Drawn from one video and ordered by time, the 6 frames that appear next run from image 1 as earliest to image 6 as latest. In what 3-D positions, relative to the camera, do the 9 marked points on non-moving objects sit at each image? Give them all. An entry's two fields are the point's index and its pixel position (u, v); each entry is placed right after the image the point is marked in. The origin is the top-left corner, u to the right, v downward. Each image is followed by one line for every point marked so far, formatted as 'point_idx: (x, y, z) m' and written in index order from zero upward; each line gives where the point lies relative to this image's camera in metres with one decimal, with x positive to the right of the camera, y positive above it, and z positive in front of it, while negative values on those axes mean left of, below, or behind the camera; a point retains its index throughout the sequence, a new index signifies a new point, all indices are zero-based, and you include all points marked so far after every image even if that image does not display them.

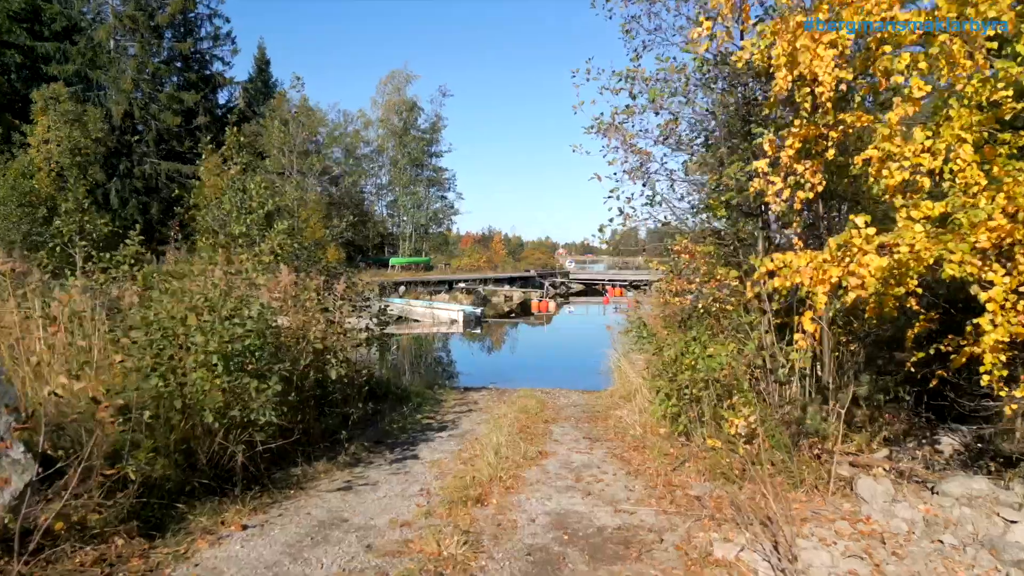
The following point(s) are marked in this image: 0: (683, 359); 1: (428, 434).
0: (+1.1, -0.5, +4.2) m
1: (-0.7, -1.2, +5.0) m
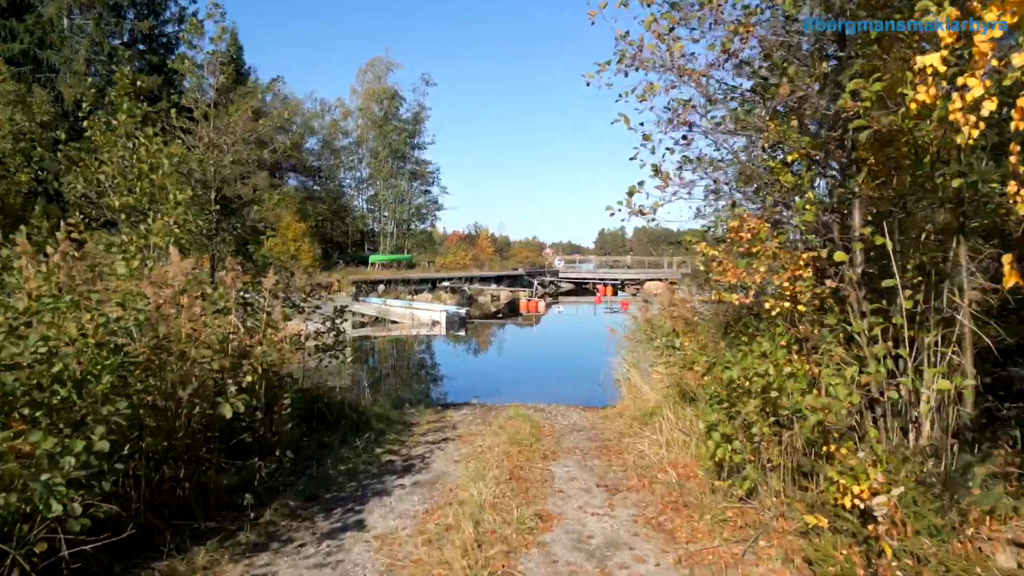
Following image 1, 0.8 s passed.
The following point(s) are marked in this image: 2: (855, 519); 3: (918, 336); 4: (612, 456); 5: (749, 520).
0: (+1.1, -0.4, +2.9) m
1: (-0.7, -1.1, +3.7) m
2: (+1.3, -0.9, +2.3) m
3: (+1.7, -0.2, +2.6) m
4: (+0.7, -1.1, +4.3) m
5: (+1.1, -1.1, +2.9) m
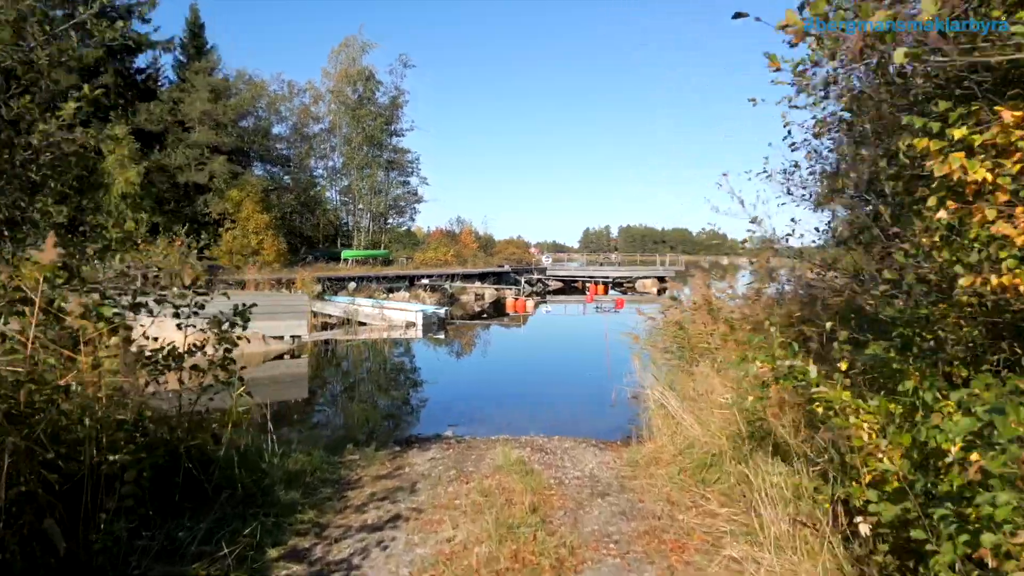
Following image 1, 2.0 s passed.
0: (+1.1, -0.4, +1.1) m
1: (-0.8, -1.1, +1.8) m
2: (+1.3, -0.8, +0.6) m
3: (+1.7, -0.1, +0.8) m
4: (+0.6, -1.1, +2.5) m
5: (+1.1, -1.0, +1.1) m
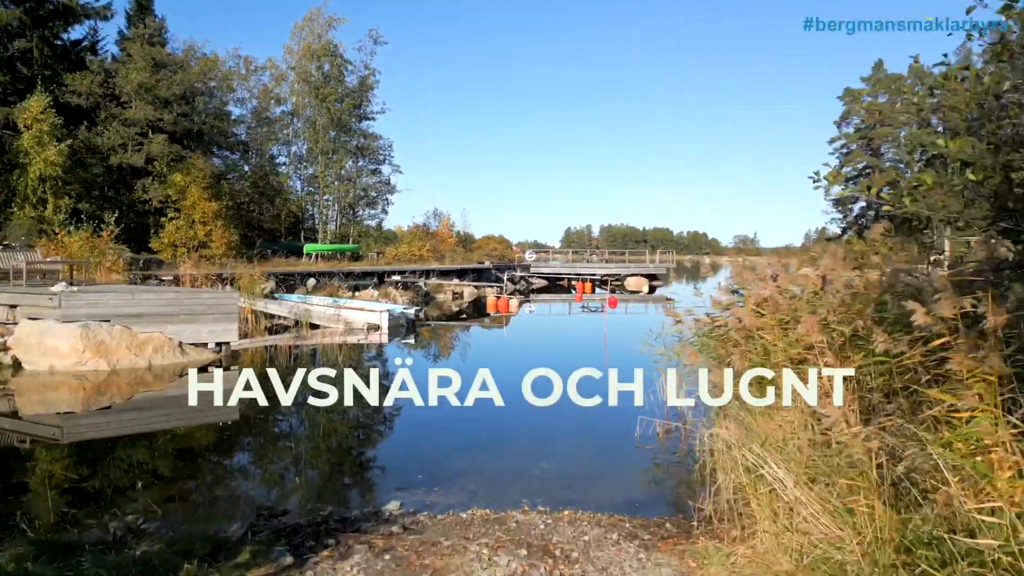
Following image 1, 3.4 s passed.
0: (+1.1, -0.3, -0.8) m
1: (-0.7, -1.0, -0.1) m
2: (+1.3, -0.7, -1.4) m
3: (+1.7, -0.1, -1.1) m
4: (+0.6, -1.0, +0.6) m
5: (+1.1, -0.9, -0.8) m
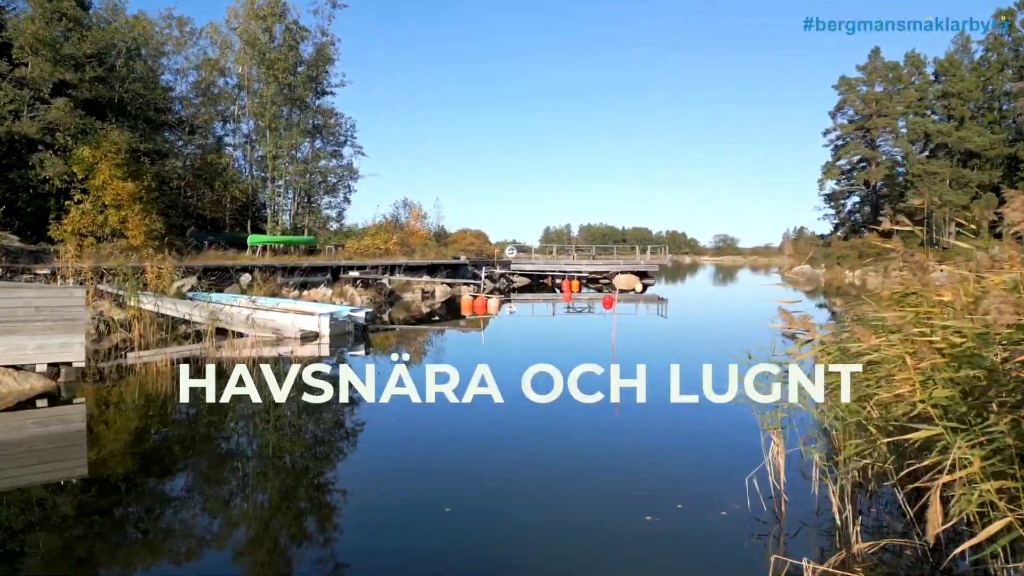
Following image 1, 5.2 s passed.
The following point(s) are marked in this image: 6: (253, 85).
0: (+1.2, -0.3, -3.3) m
1: (-0.7, -0.9, -2.7) m
2: (+1.5, -0.7, -3.9) m
3: (+1.8, 0.0, -3.6) m
4: (+0.7, -1.0, -2.0) m
5: (+1.2, -0.9, -3.4) m
6: (-7.8, +6.1, +19.1) m
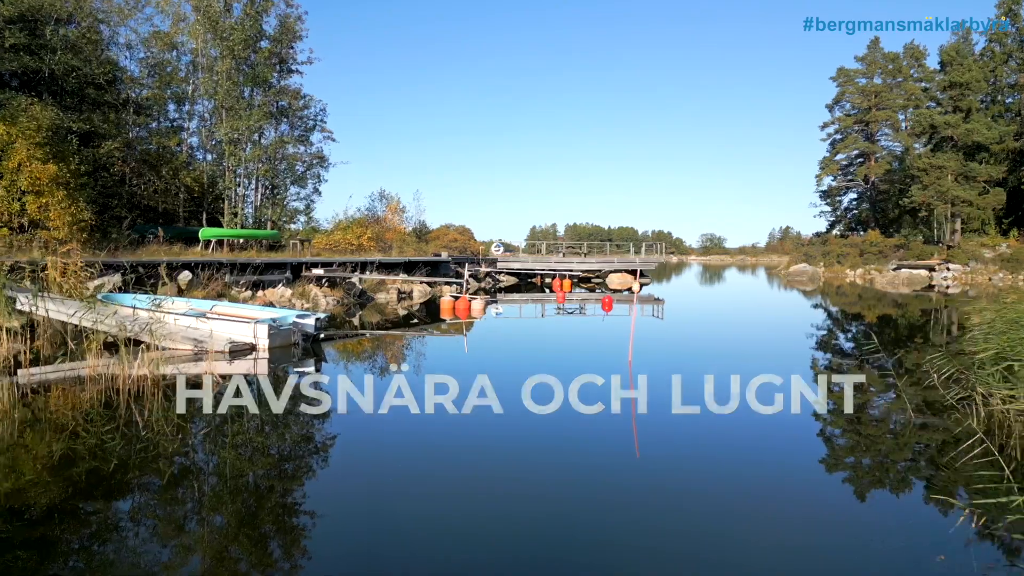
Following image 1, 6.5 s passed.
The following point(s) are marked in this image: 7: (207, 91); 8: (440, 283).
0: (+1.4, -0.2, -5.1) m
1: (-0.5, -0.9, -4.5) m
2: (+1.6, -0.7, -5.6) m
3: (+2.0, 0.0, -5.3) m
4: (+0.8, -1.0, -3.7) m
5: (+1.4, -0.9, -5.1) m
6: (-8.2, +6.1, +17.1) m
7: (-8.2, +5.4, +17.3) m
8: (-2.1, +0.1, +18.6) m
